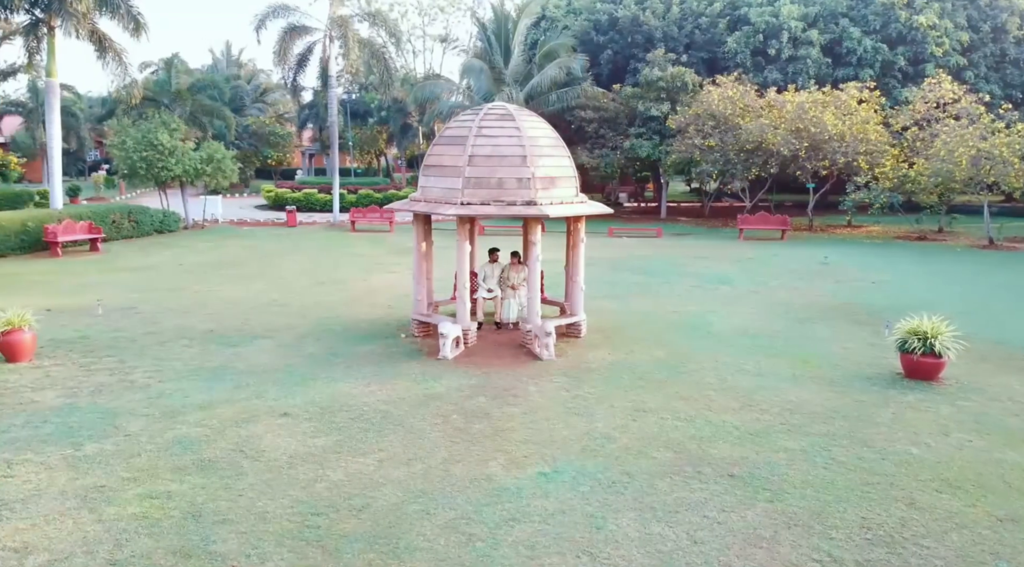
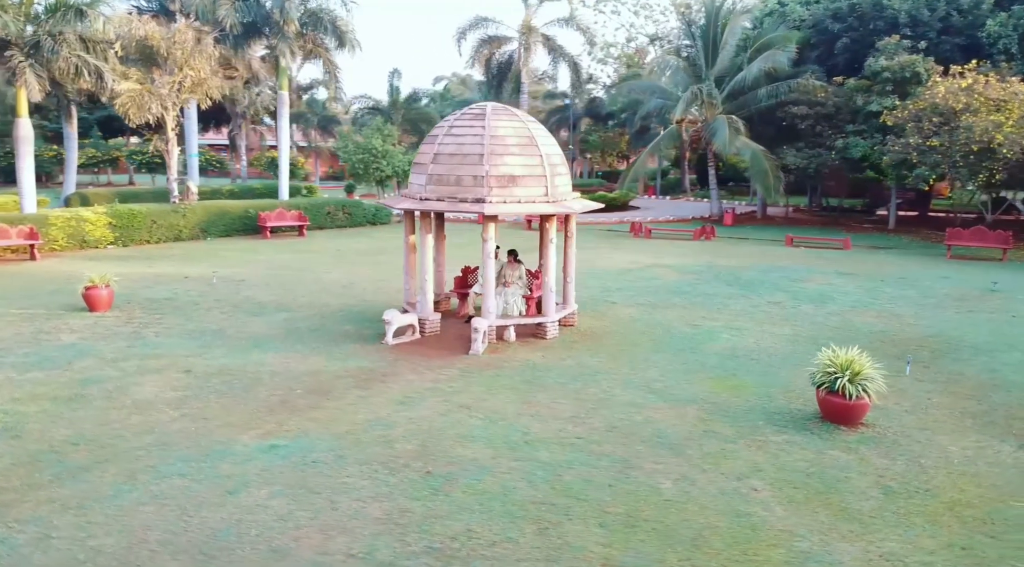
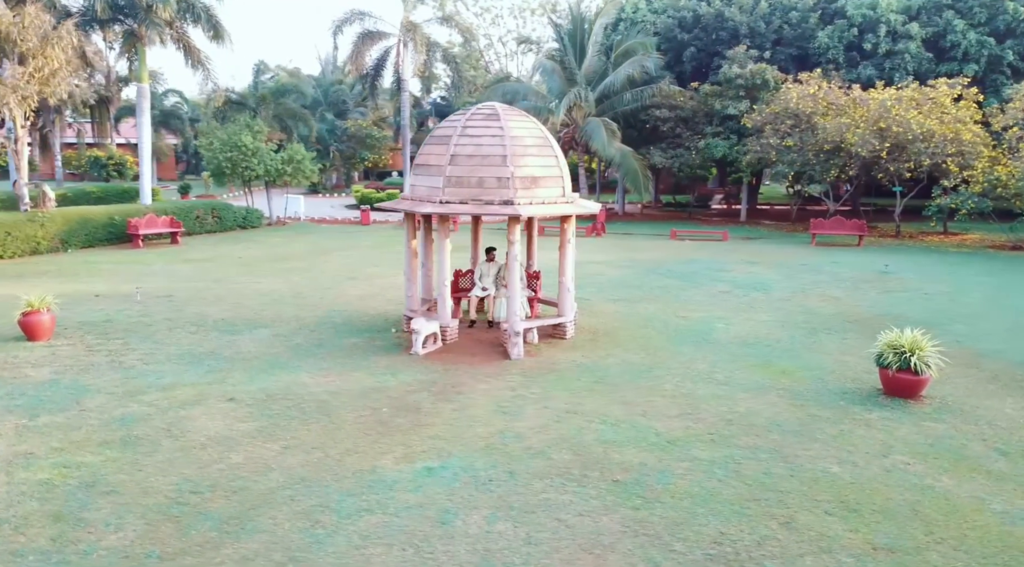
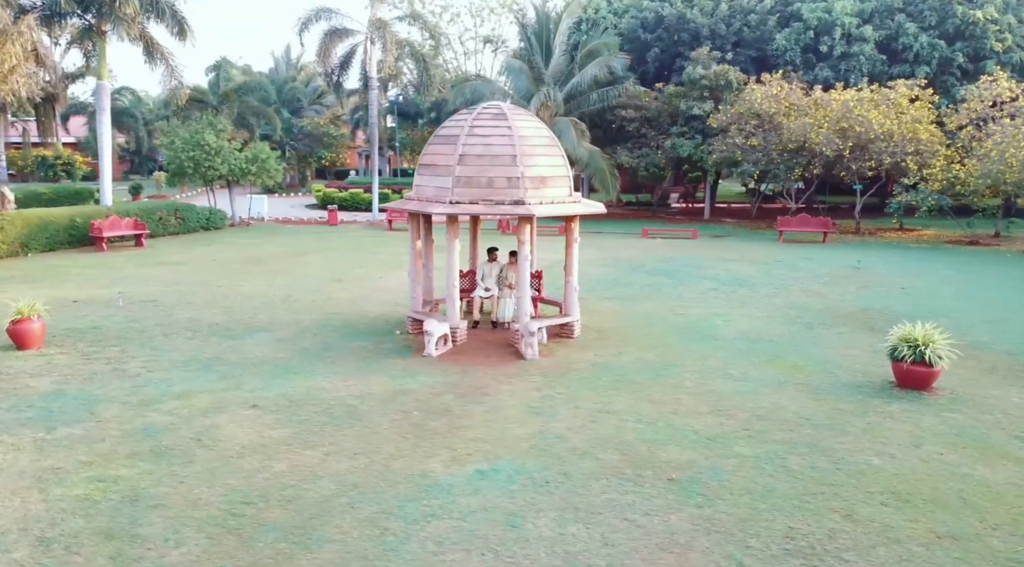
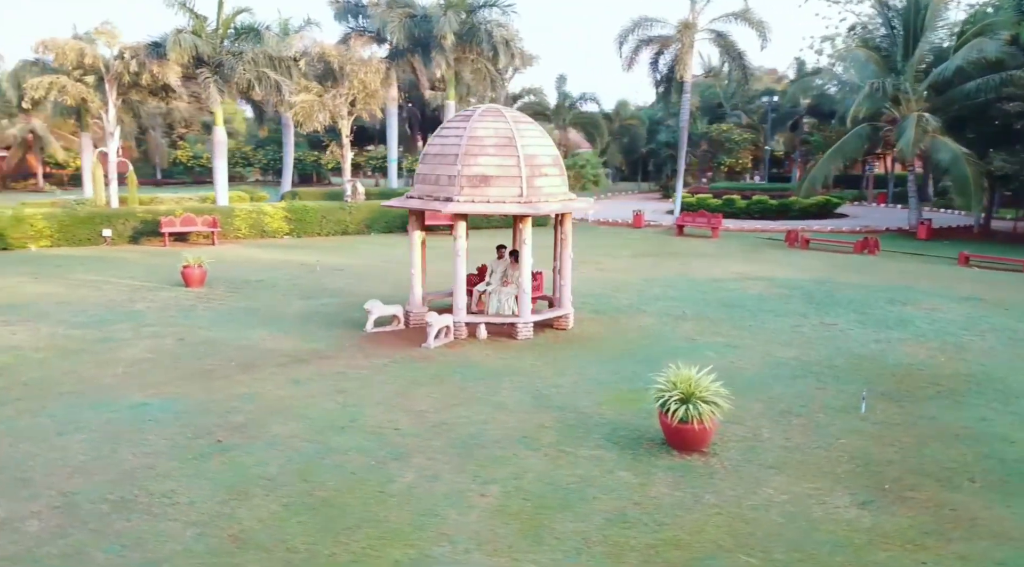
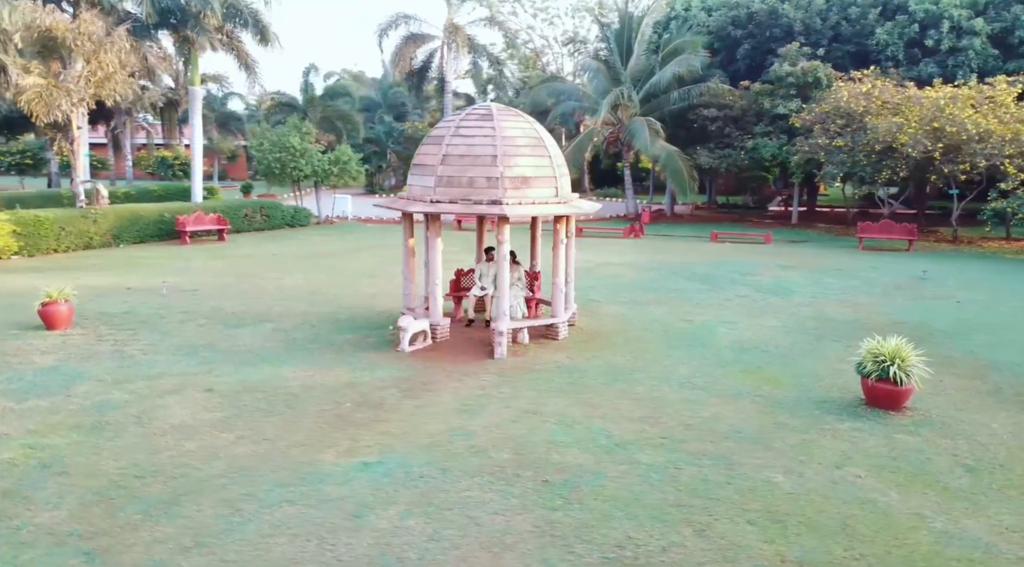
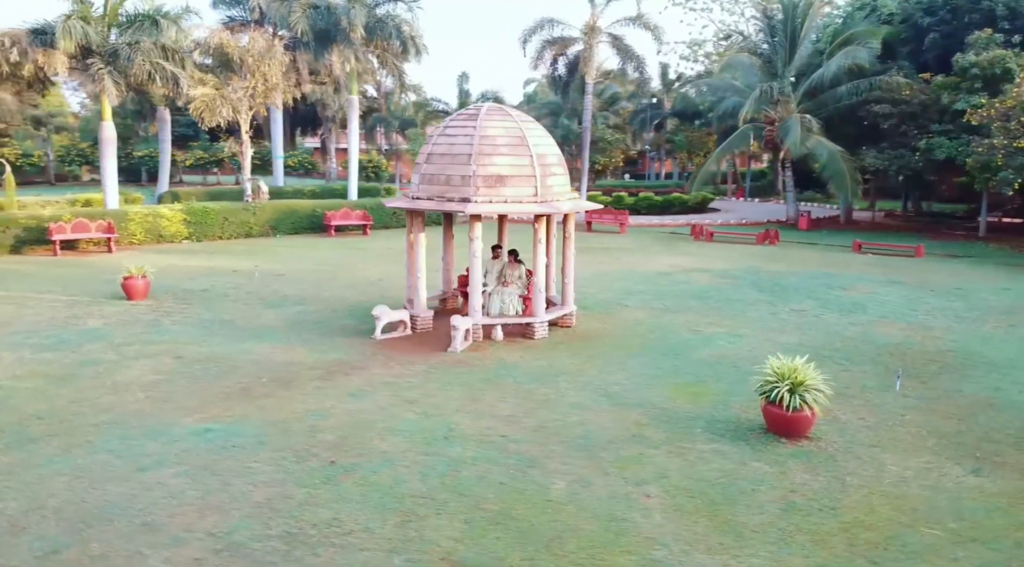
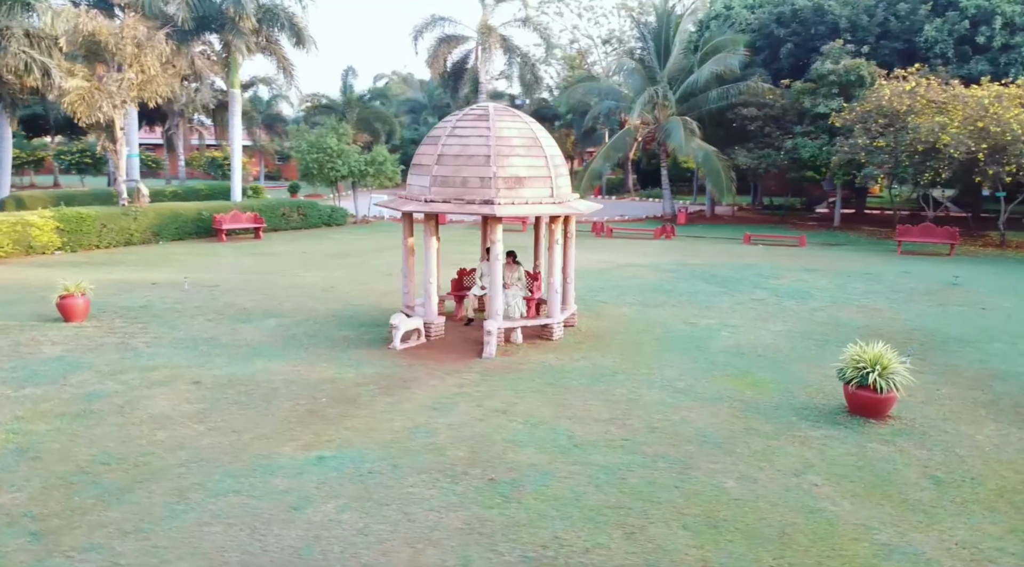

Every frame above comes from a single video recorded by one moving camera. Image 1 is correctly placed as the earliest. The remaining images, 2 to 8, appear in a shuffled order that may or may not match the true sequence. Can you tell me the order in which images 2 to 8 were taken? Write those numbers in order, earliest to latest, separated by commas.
4, 3, 6, 8, 2, 7, 5
